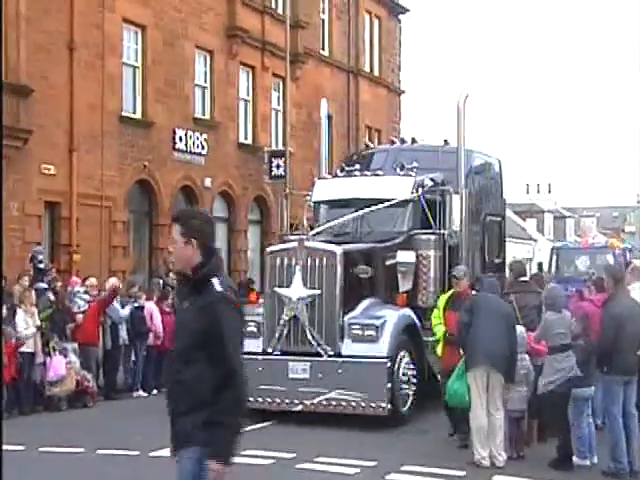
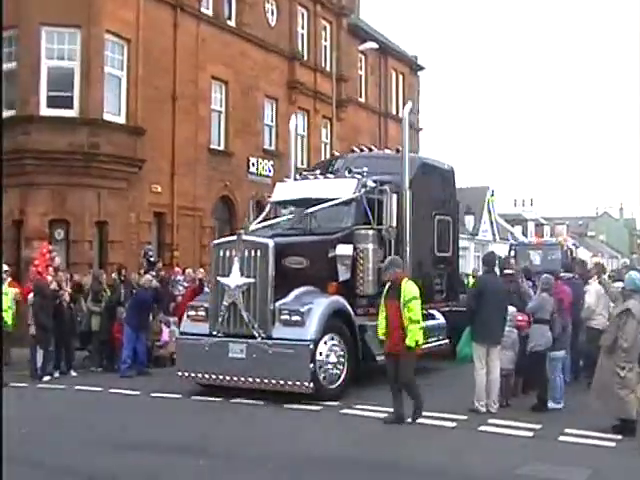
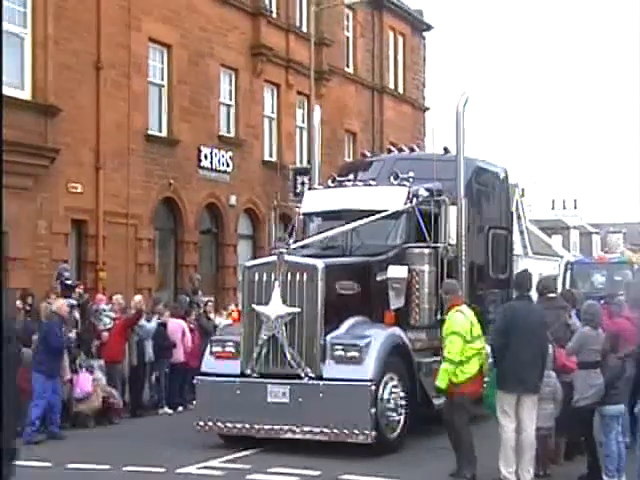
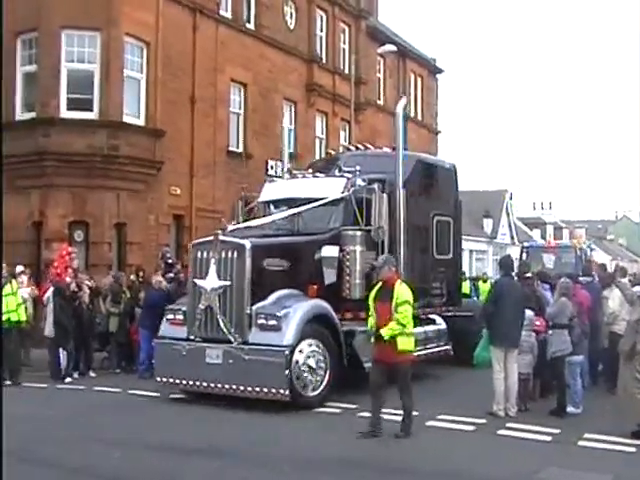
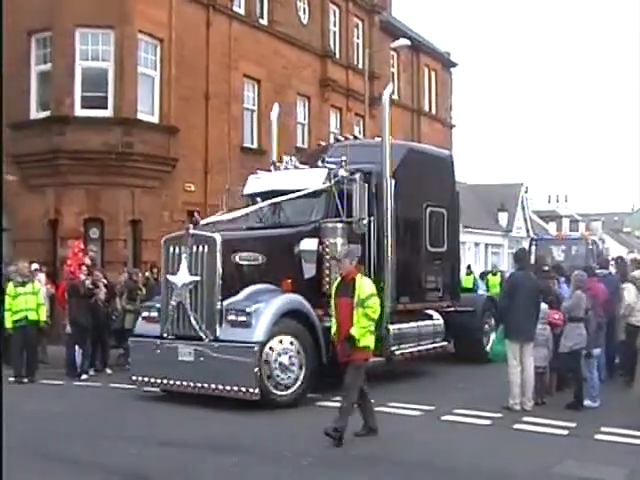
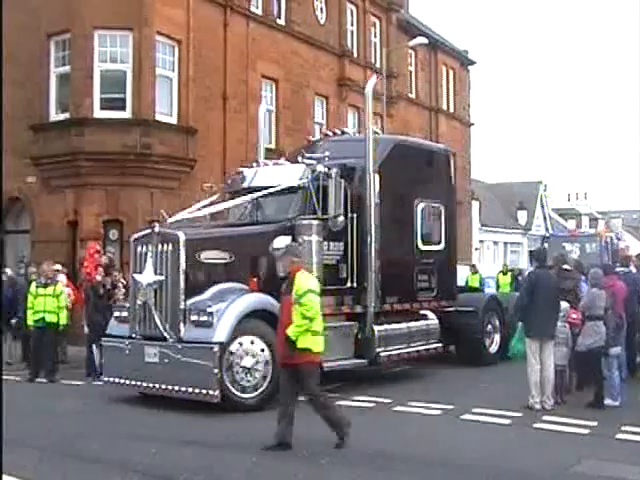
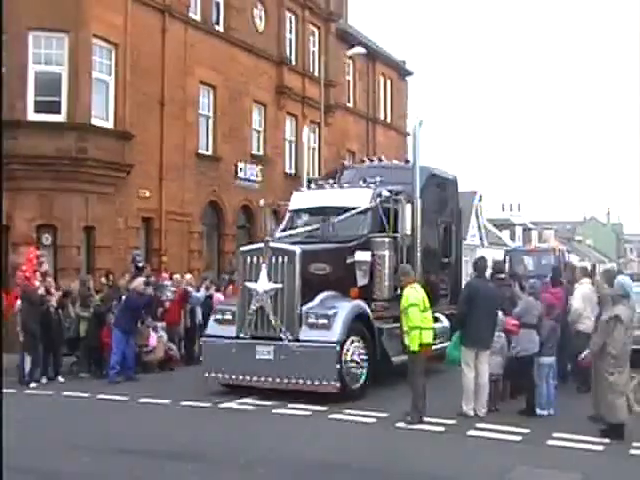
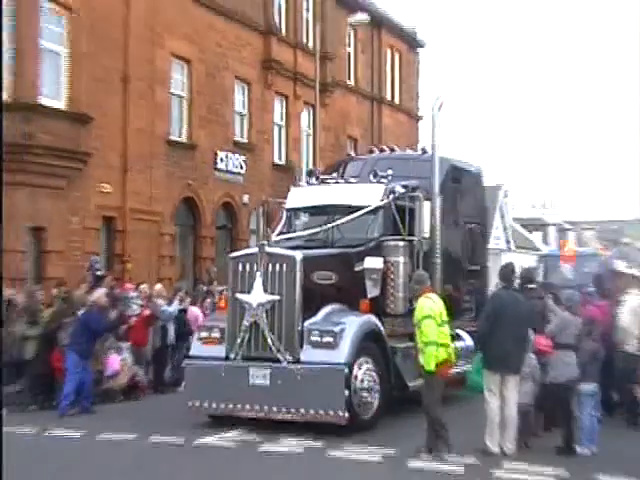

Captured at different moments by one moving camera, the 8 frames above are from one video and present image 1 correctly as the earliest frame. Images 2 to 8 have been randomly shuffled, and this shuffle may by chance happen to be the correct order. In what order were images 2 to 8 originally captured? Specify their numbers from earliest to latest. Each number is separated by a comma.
3, 8, 7, 2, 4, 5, 6
